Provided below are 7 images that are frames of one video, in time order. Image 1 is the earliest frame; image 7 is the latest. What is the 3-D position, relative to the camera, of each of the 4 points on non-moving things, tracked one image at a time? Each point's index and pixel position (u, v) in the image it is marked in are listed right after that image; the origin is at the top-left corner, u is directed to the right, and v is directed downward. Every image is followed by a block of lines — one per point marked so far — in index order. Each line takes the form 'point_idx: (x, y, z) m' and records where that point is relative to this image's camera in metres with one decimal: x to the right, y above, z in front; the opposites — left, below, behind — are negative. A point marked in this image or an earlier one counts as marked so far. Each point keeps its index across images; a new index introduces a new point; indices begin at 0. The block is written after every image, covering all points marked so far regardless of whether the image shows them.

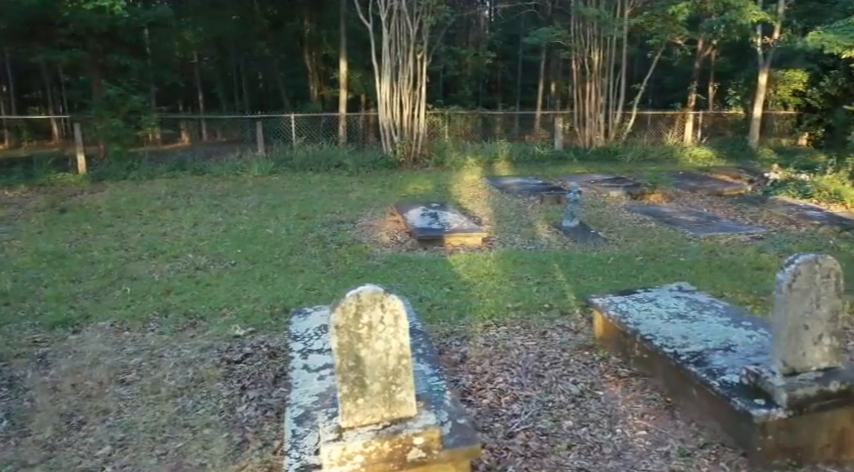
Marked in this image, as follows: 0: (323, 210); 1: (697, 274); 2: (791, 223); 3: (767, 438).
0: (-1.4, +0.3, +8.0) m
1: (+2.3, -0.3, +5.1) m
2: (+4.5, +0.2, +7.3) m
3: (+1.3, -0.8, +2.3) m
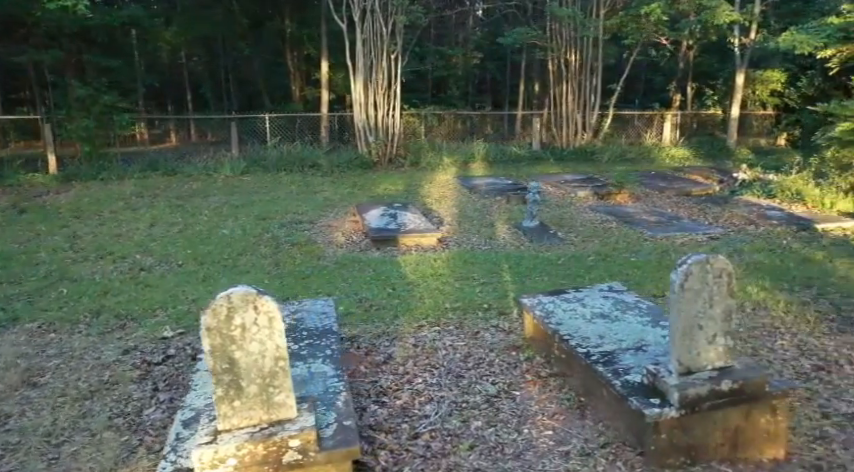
0: (-1.9, +0.3, +8.0) m
1: (+1.8, -0.3, +5.1) m
2: (+4.0, +0.2, +7.4) m
3: (+0.9, -0.8, +2.3) m
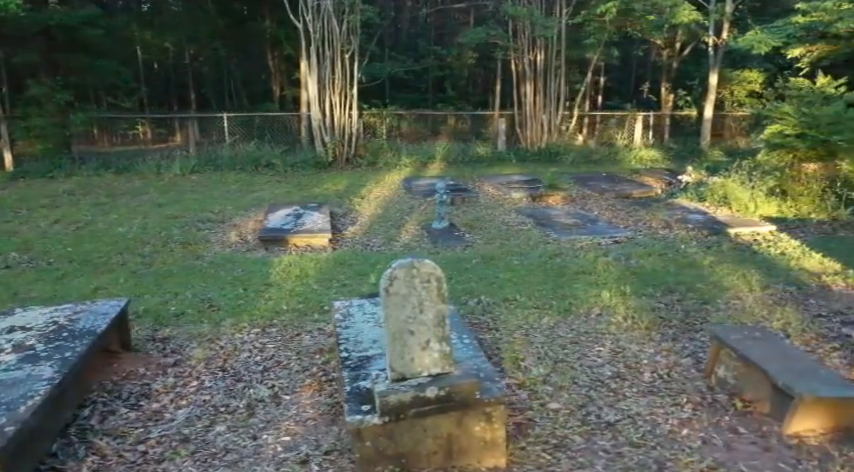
0: (-3.0, +0.3, +8.0) m
1: (+0.7, -0.3, +5.0) m
2: (+2.9, +0.1, +7.3) m
3: (-0.2, -0.8, +2.3) m
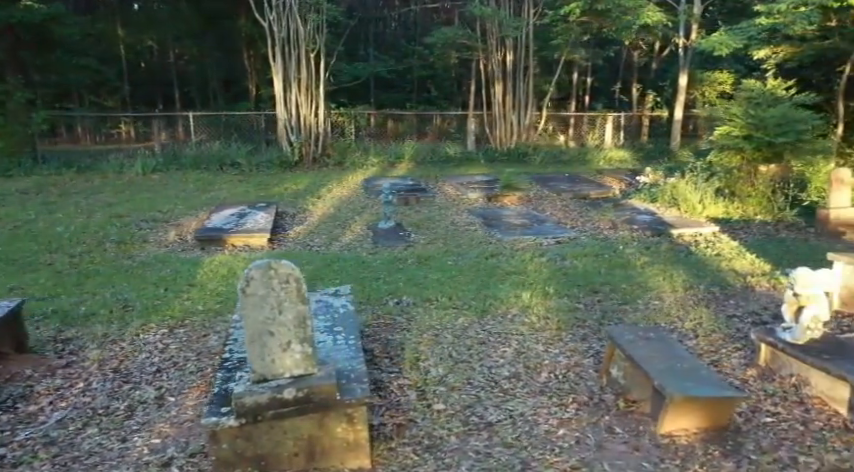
0: (-3.6, +0.4, +7.9) m
1: (+0.1, -0.3, +5.0) m
2: (+2.3, +0.1, +7.3) m
3: (-0.8, -0.8, +2.3) m
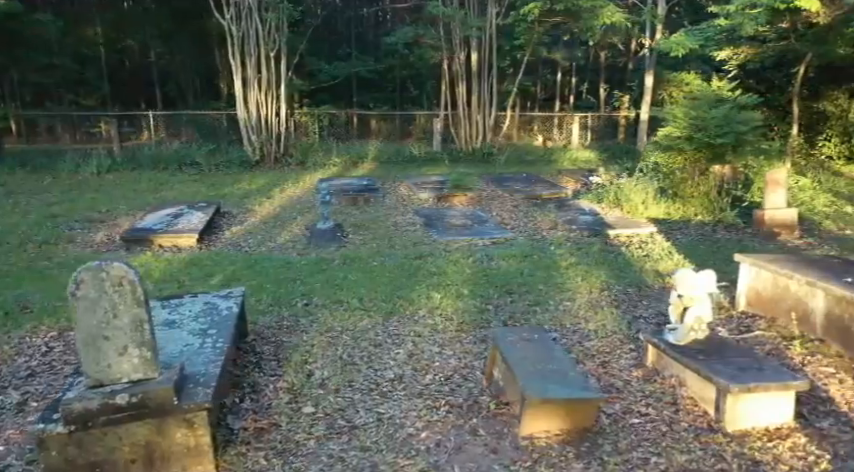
0: (-4.4, +0.3, +7.8) m
1: (-0.6, -0.3, +5.0) m
2: (+1.5, +0.1, +7.3) m
3: (-1.4, -0.8, +2.2) m
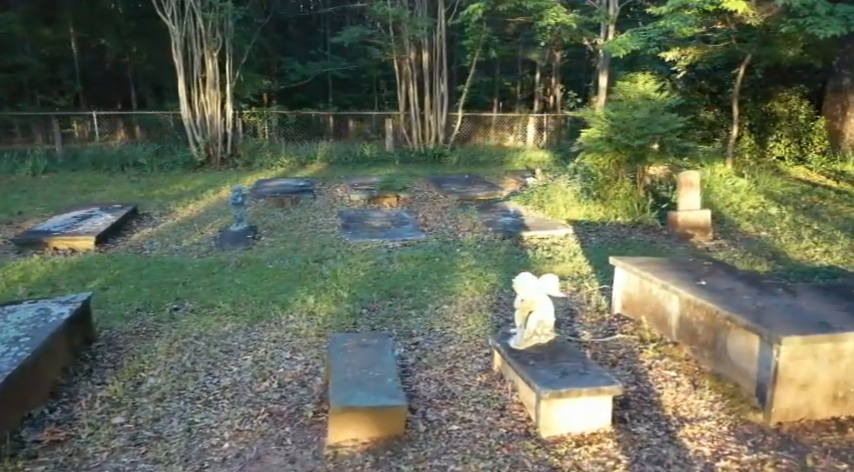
0: (-5.4, +0.3, +7.6) m
1: (-1.5, -0.4, +4.9) m
2: (+0.5, +0.1, +7.3) m
3: (-2.2, -0.8, +2.1) m
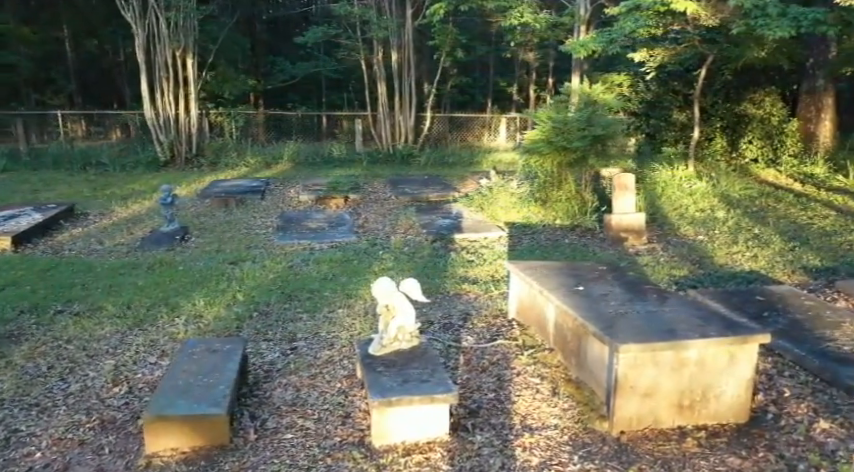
0: (-6.1, +0.3, +7.5) m
1: (-2.3, -0.4, +4.8) m
2: (-0.2, +0.1, +7.3) m
3: (-3.0, -0.8, +2.0) m
